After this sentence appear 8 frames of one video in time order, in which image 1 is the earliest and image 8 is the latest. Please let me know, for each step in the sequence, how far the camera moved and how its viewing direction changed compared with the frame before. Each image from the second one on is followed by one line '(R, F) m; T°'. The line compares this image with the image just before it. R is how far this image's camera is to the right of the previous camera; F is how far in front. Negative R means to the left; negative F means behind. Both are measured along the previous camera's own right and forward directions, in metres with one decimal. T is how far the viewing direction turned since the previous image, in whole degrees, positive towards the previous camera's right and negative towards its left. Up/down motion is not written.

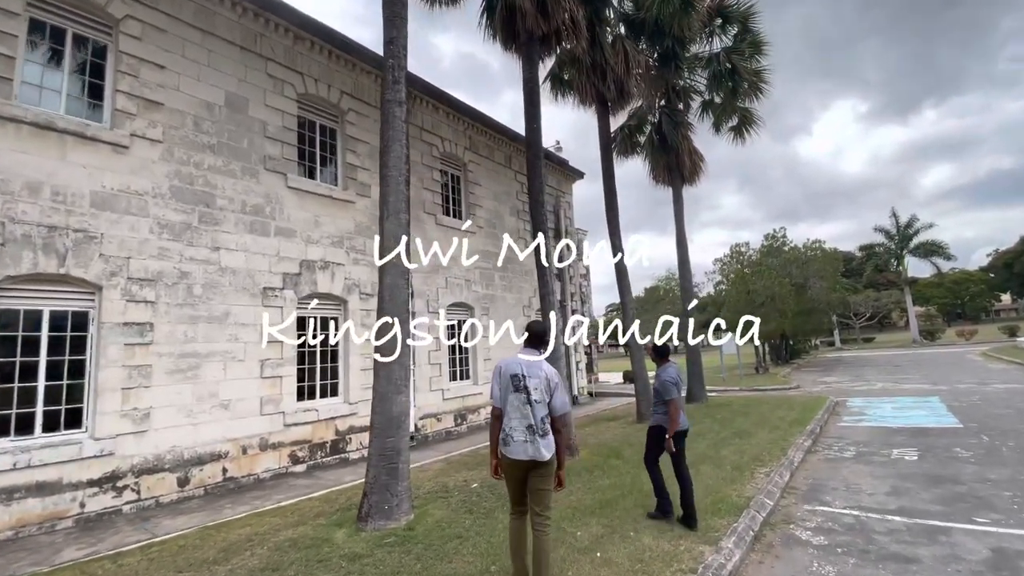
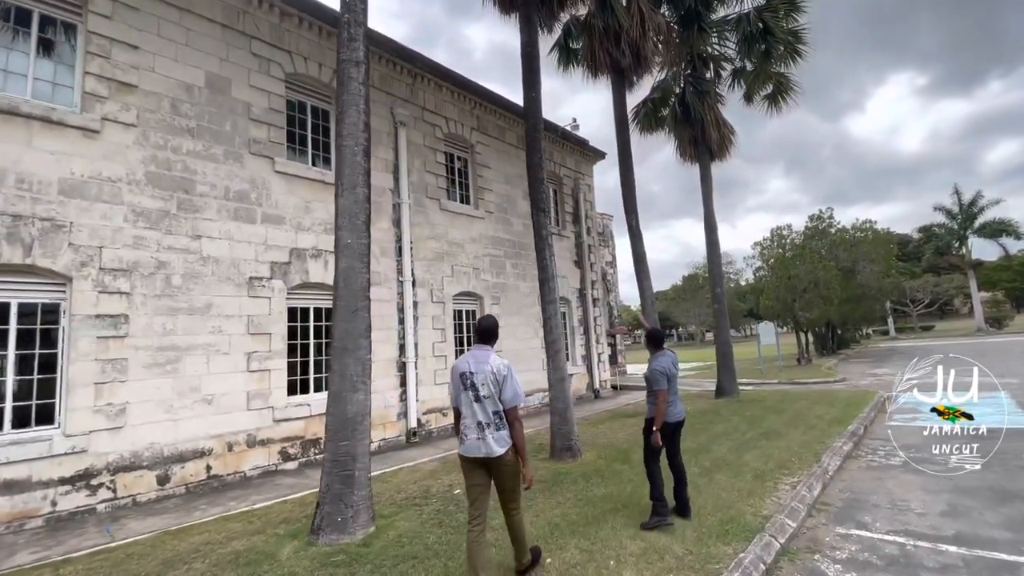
(+0.6, +0.8) m; -4°
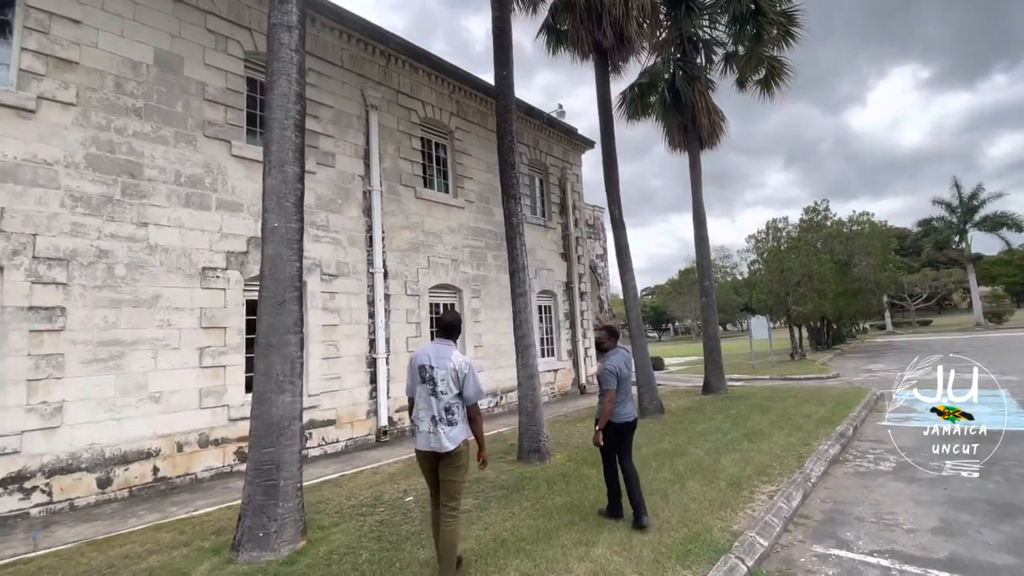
(+0.4, +0.5) m; 0°
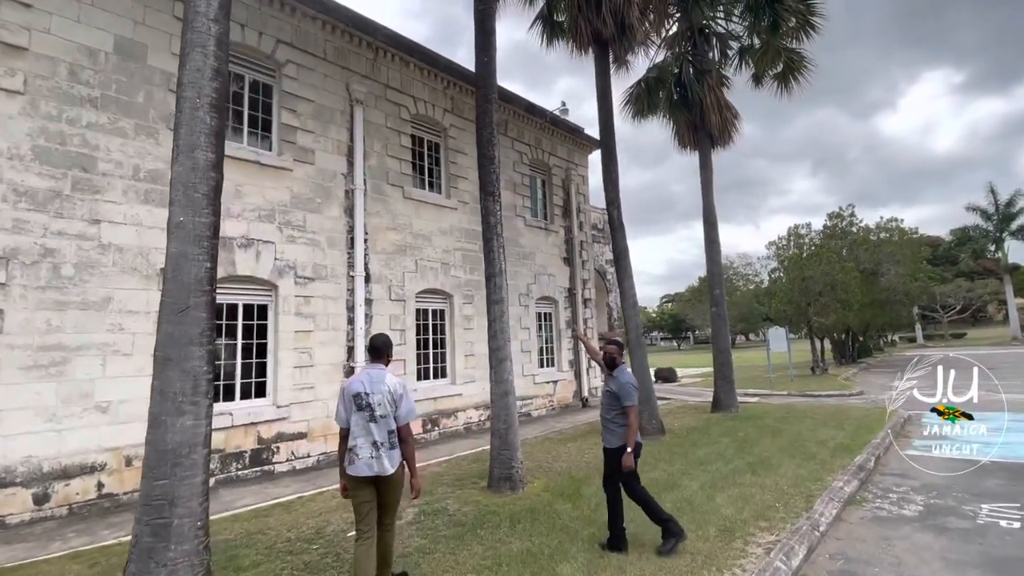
(+0.6, +0.7) m; -2°
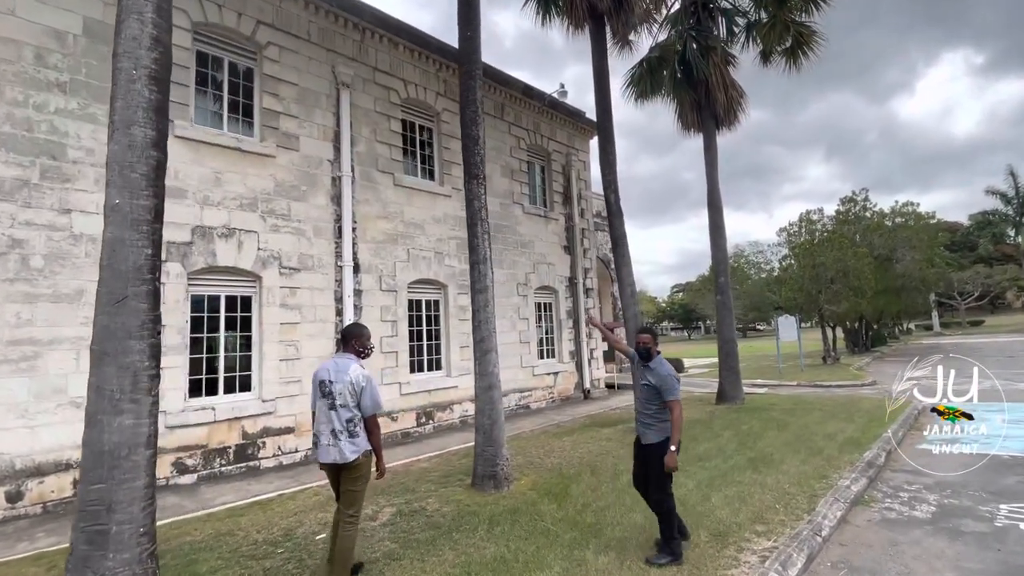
(+0.3, +0.4) m; -1°
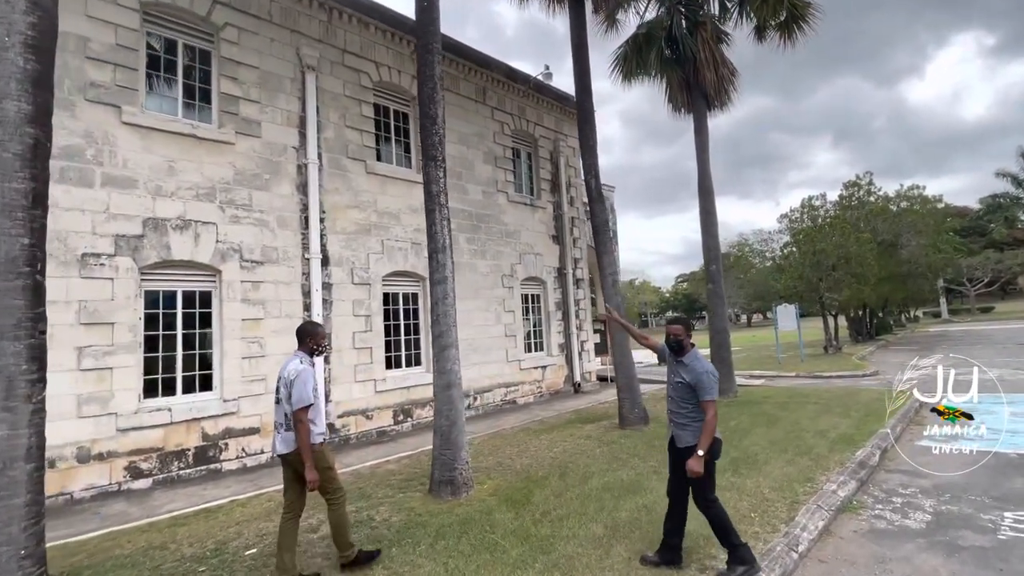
(+0.5, +0.5) m; -1°
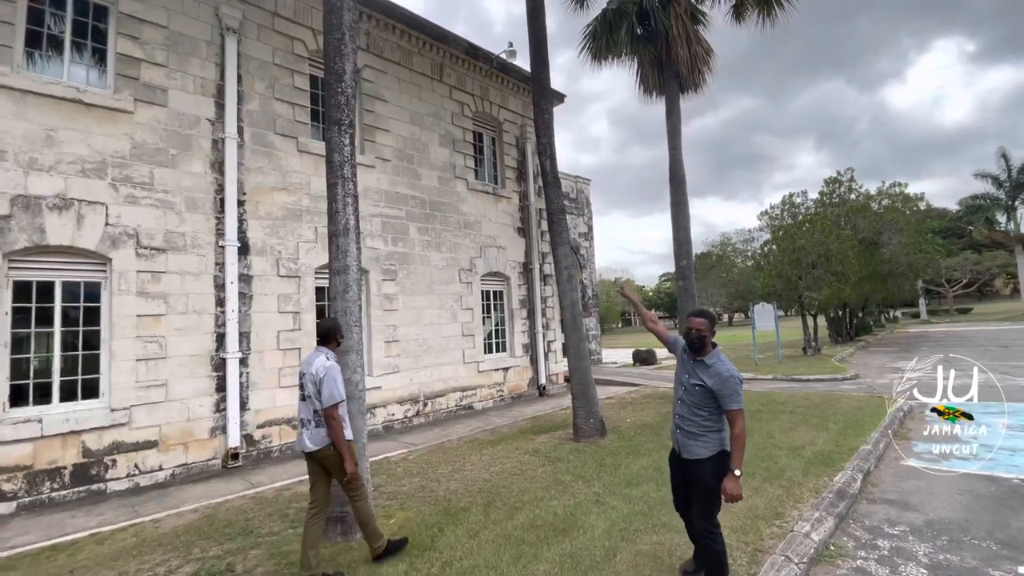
(+0.6, +1.0) m; +1°
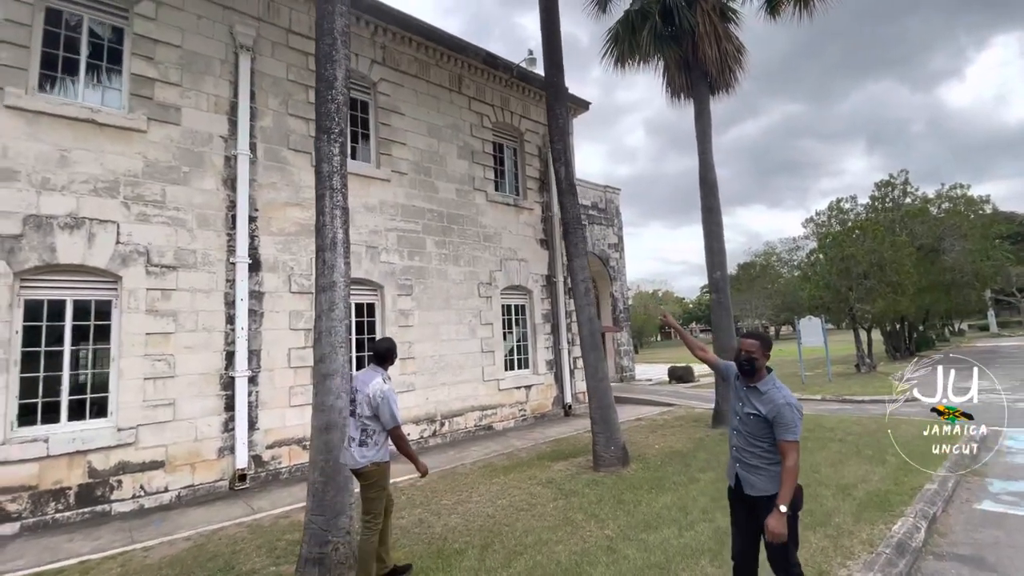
(+0.4, +0.4) m; -4°
